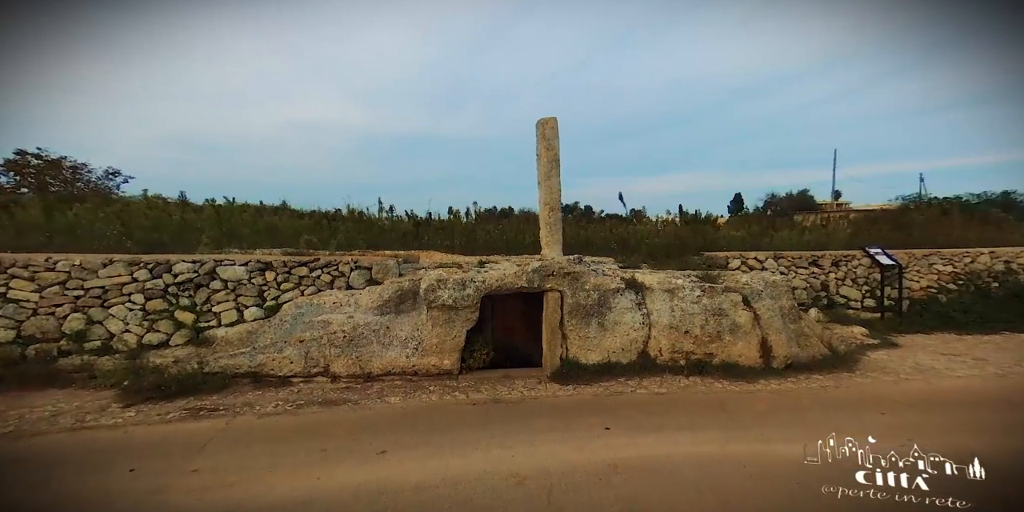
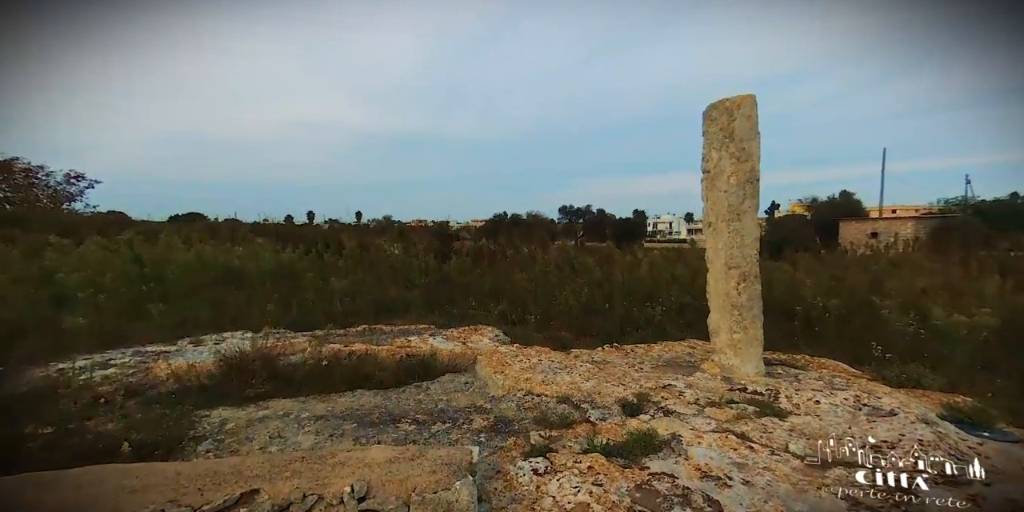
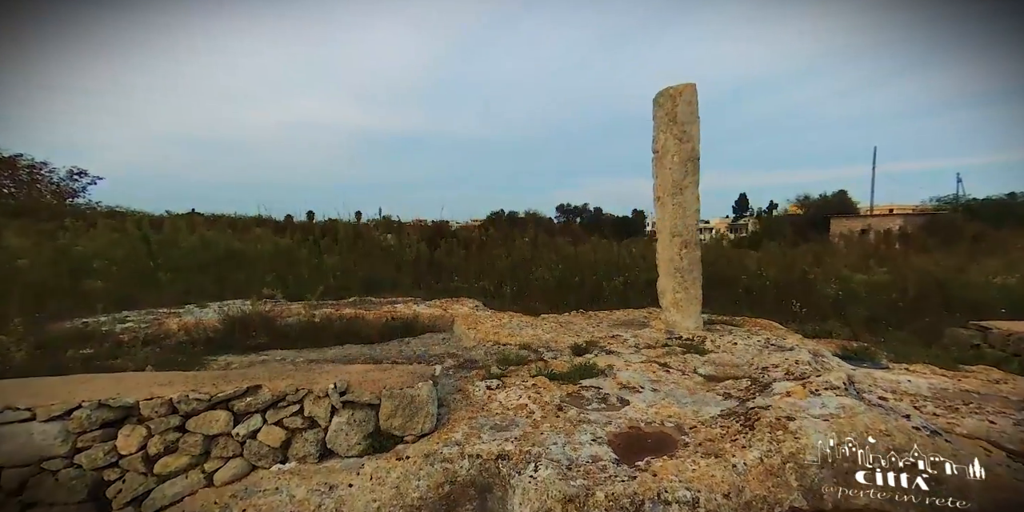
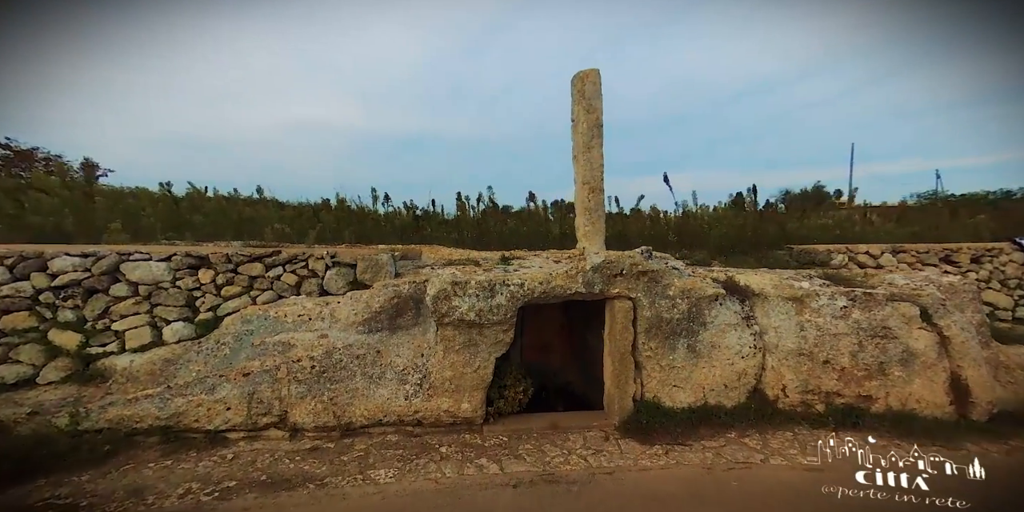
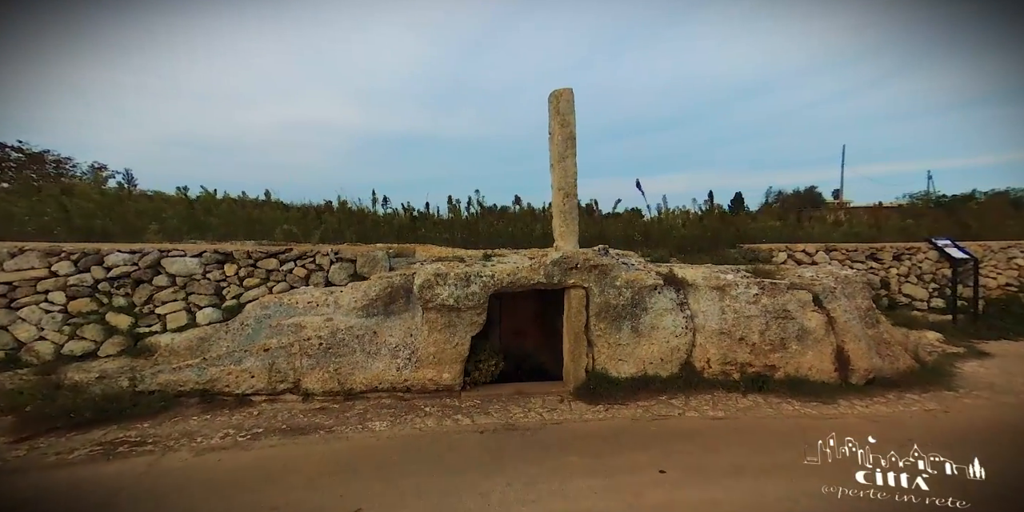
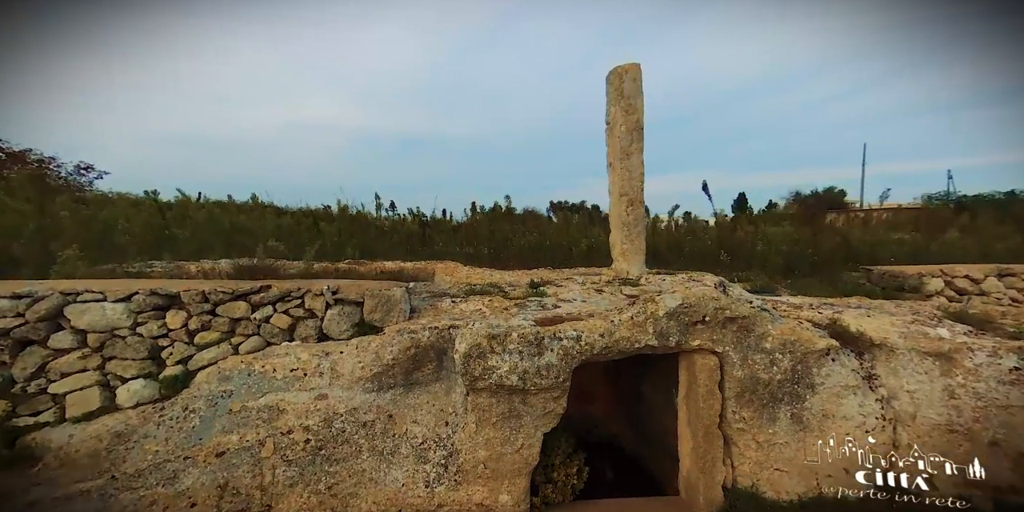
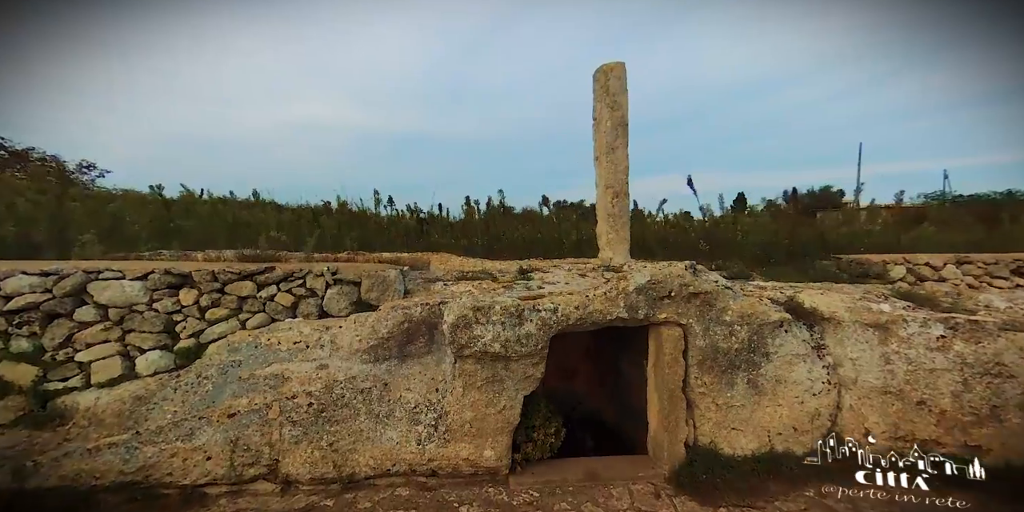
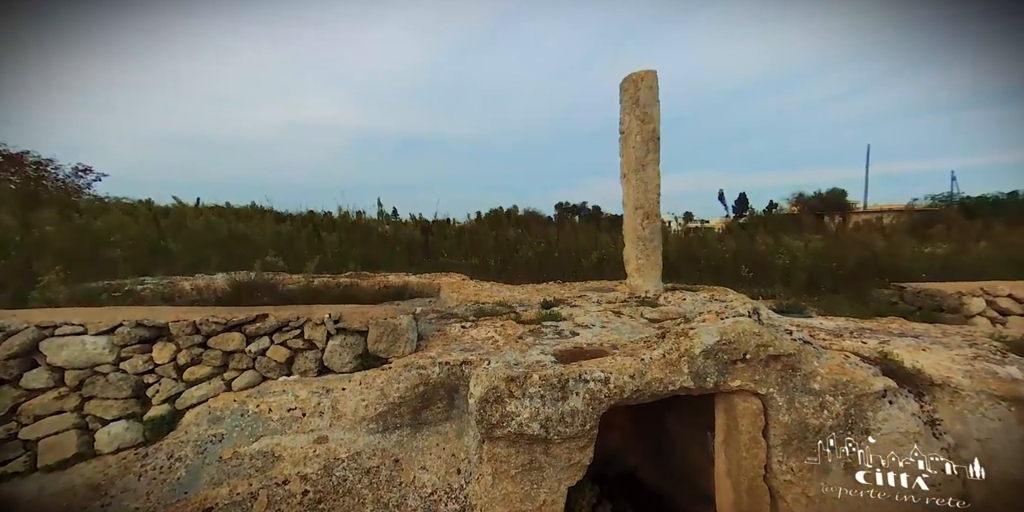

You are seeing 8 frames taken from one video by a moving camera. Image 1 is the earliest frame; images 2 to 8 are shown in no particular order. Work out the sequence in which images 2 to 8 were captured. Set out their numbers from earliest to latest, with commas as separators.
5, 4, 7, 6, 8, 3, 2
